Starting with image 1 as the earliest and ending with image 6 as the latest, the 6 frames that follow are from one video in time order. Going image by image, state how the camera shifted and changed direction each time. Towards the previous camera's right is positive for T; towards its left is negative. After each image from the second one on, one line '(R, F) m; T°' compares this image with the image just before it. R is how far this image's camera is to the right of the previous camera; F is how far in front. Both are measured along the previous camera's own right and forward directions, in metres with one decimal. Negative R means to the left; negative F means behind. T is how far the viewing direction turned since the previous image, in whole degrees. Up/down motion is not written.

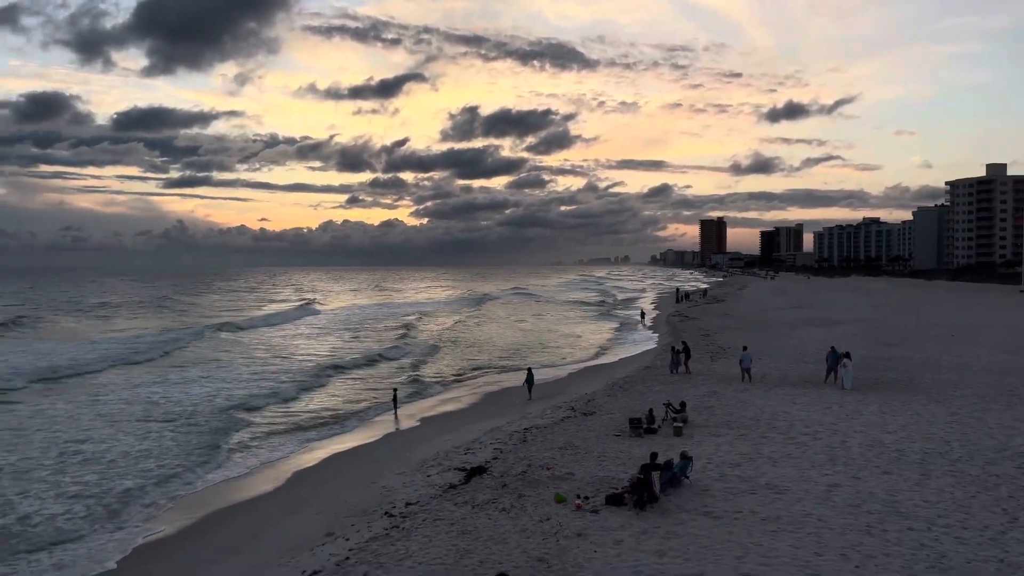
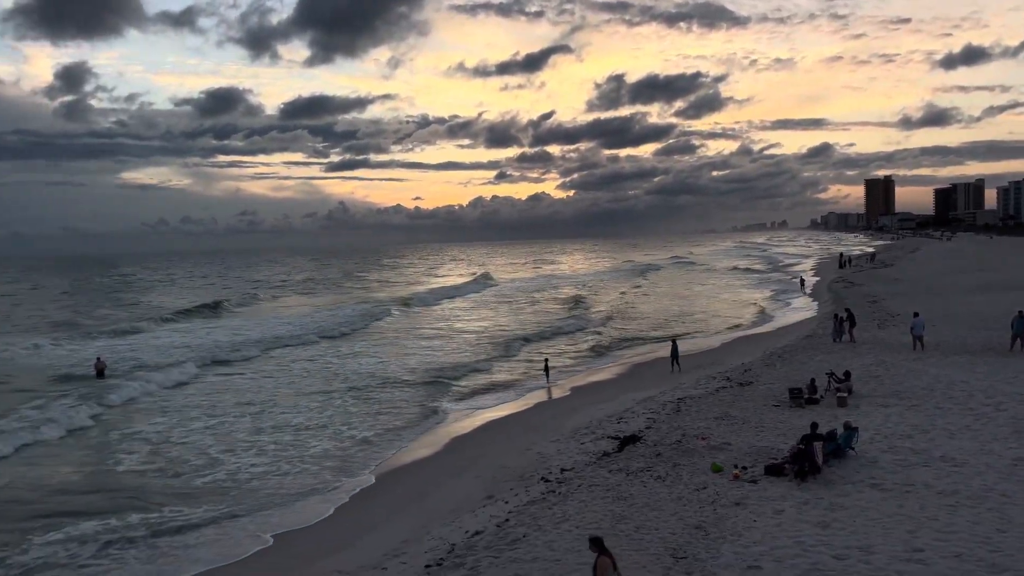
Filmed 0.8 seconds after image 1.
(-0.2, -0.5) m; -12°
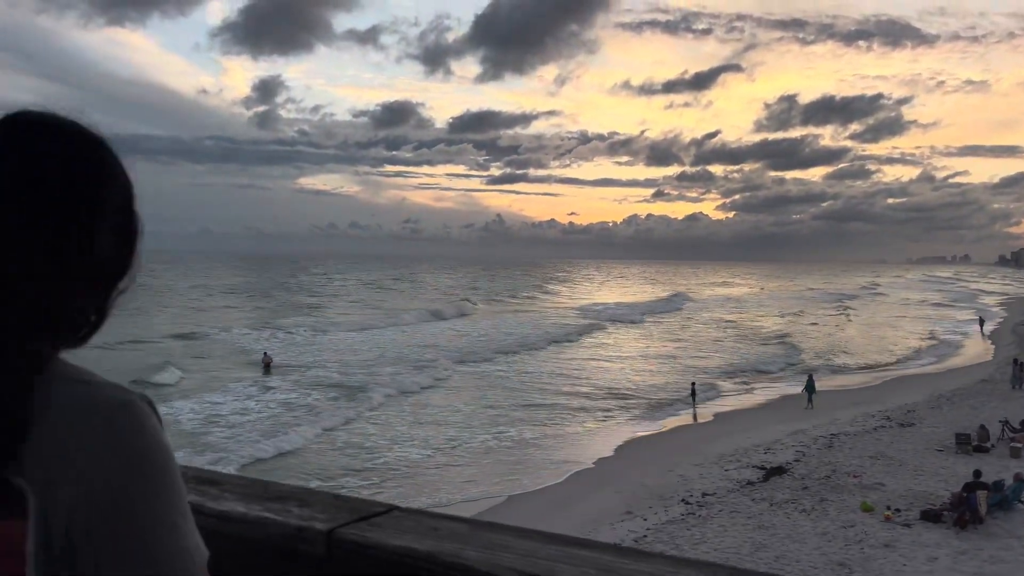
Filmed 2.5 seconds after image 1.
(-0.1, -0.8) m; -12°
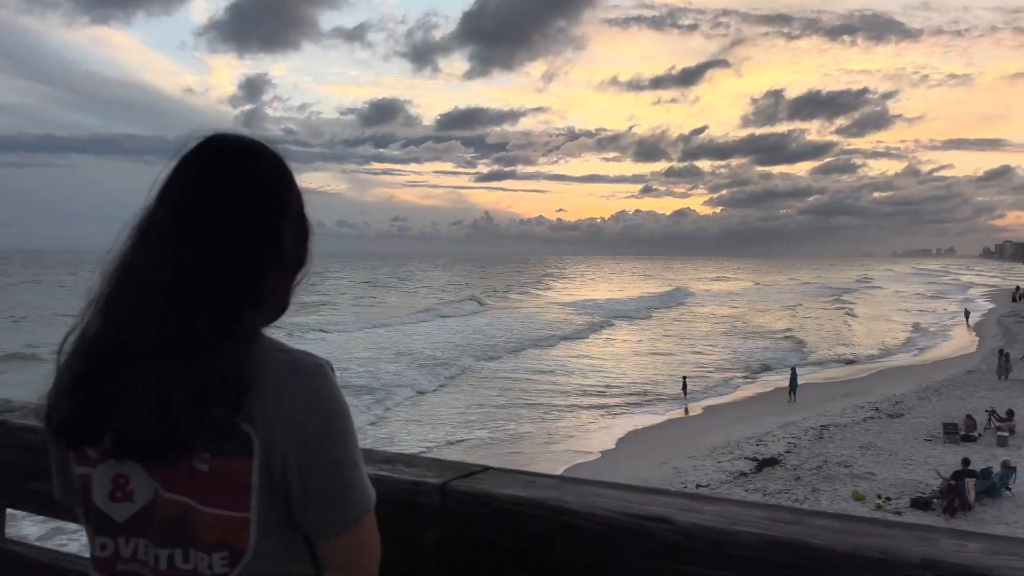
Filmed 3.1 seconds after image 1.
(-0.1, 0.0) m; +1°
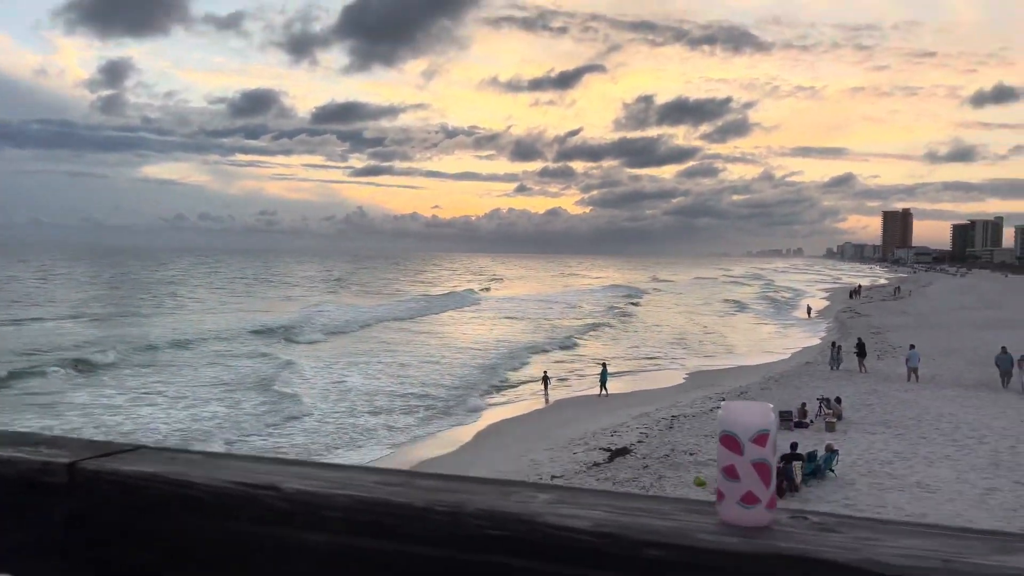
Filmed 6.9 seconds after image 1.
(+0.7, +0.6) m; +9°
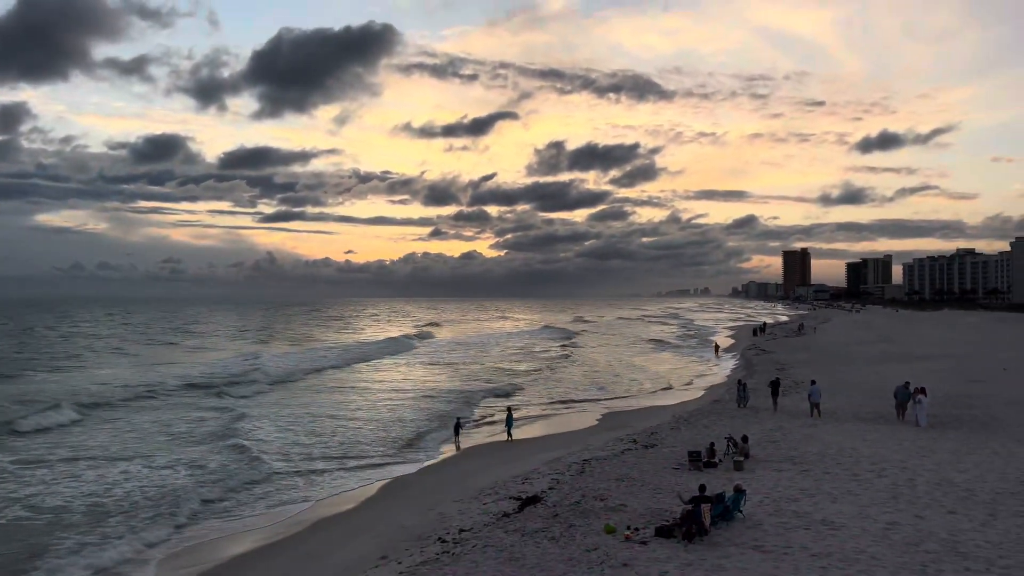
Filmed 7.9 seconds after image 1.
(+0.4, +0.5) m; +7°
